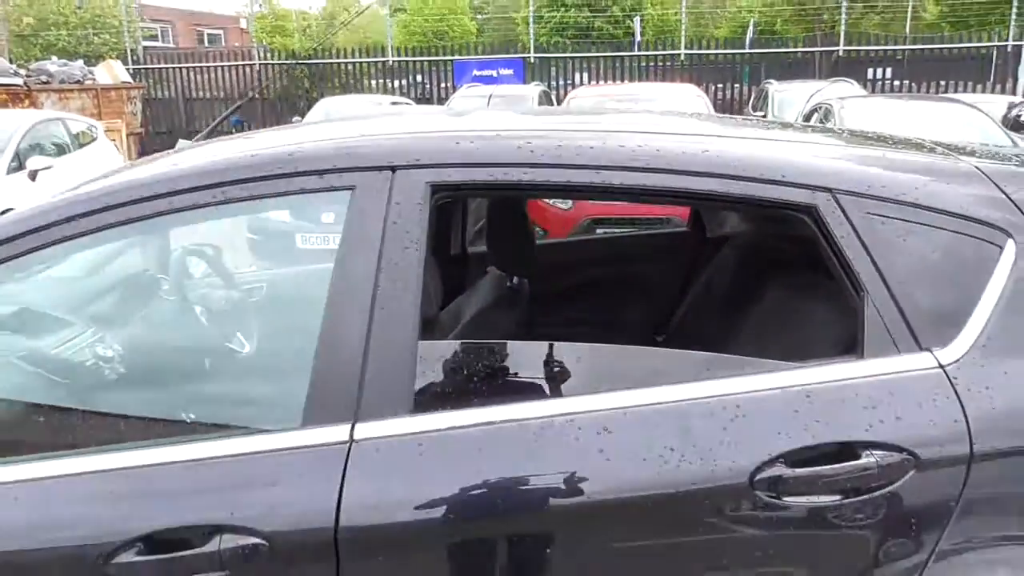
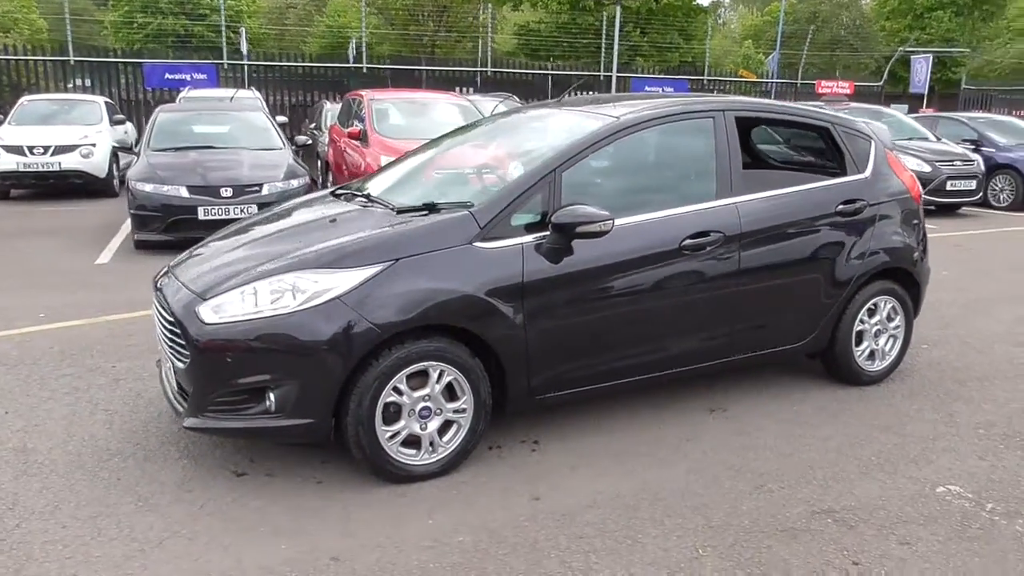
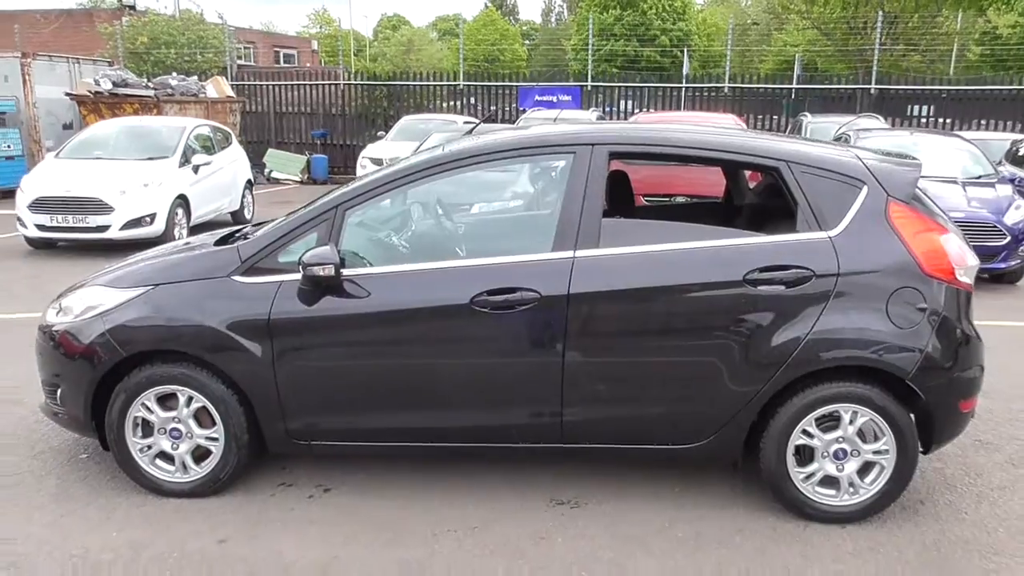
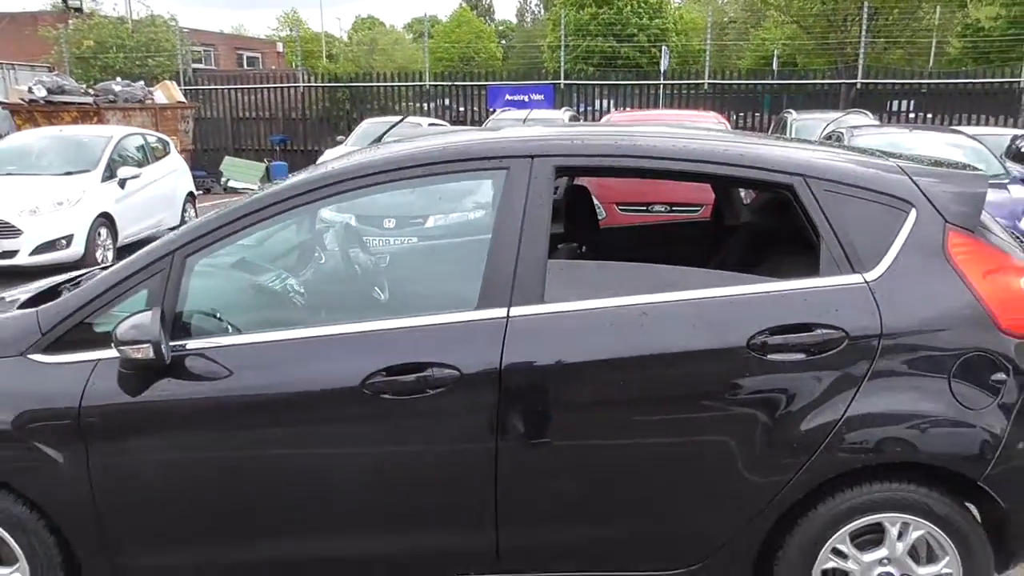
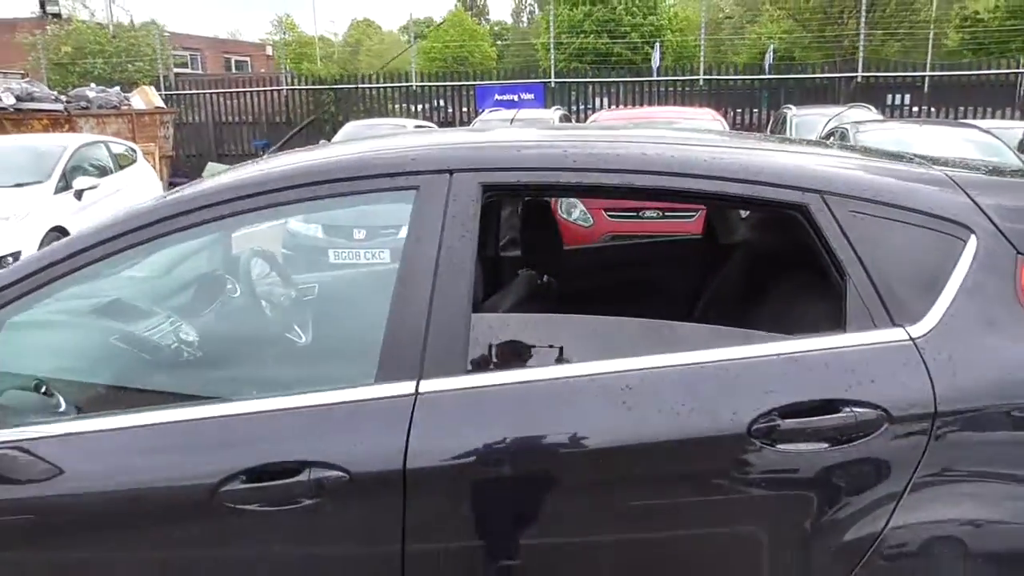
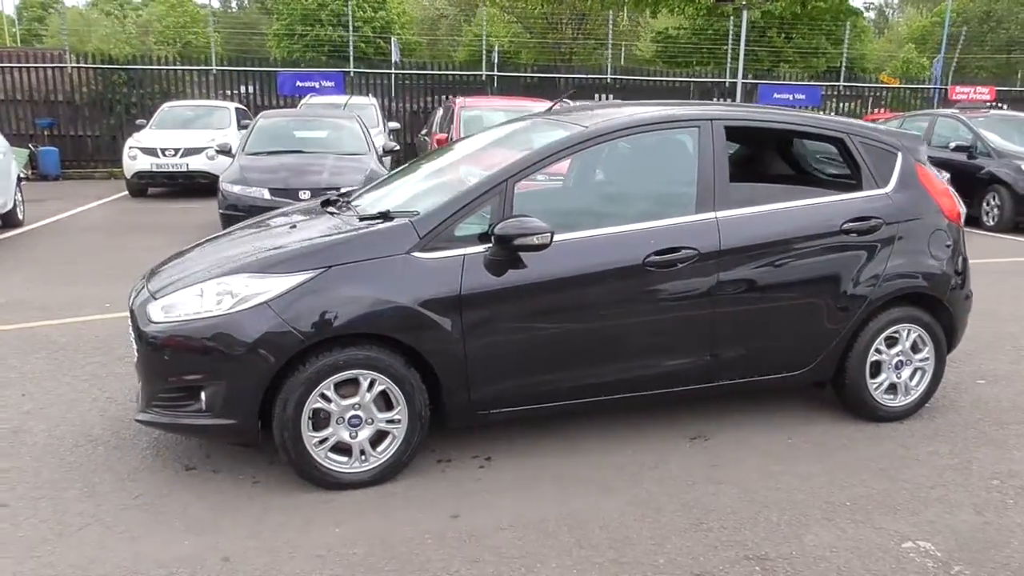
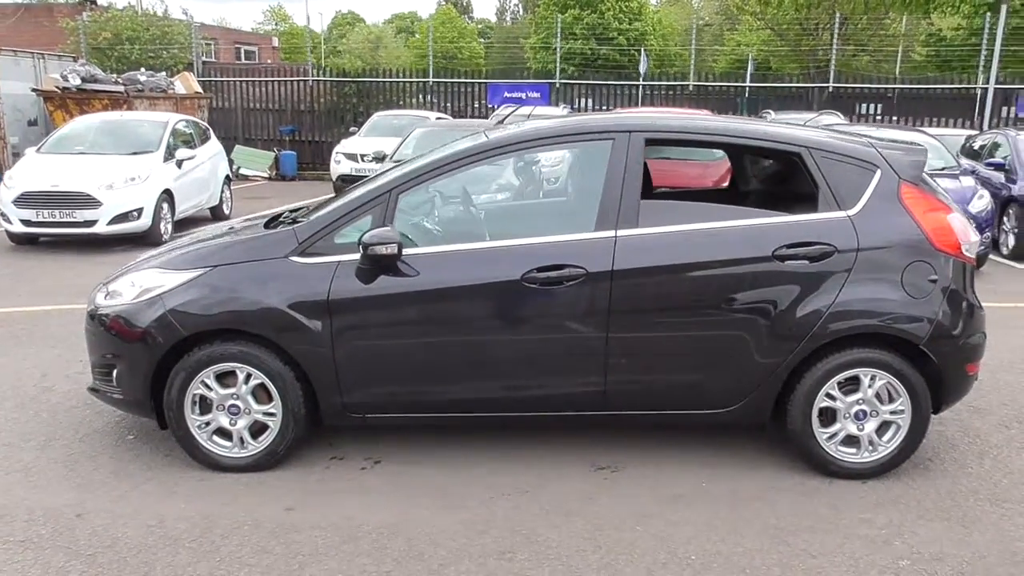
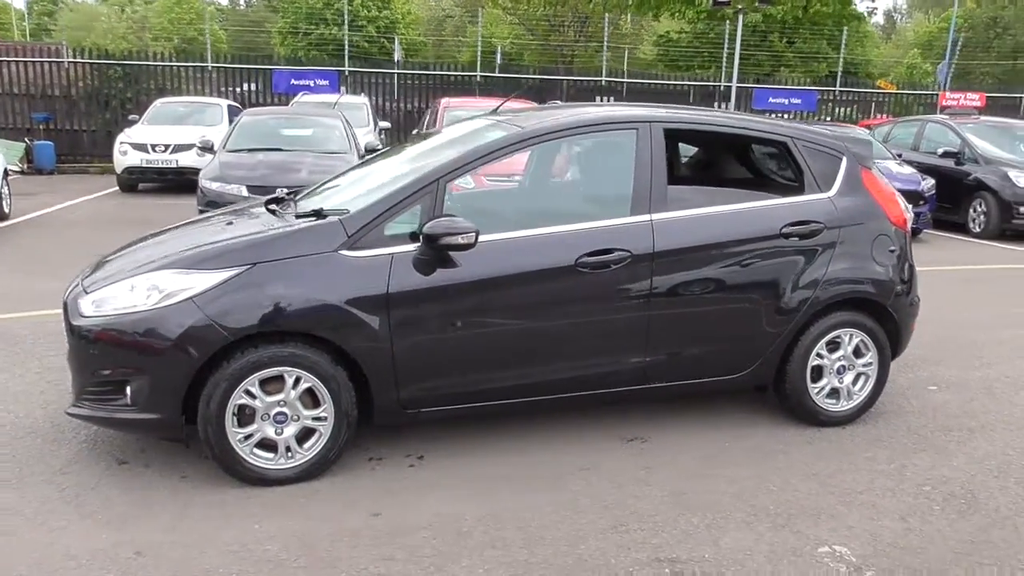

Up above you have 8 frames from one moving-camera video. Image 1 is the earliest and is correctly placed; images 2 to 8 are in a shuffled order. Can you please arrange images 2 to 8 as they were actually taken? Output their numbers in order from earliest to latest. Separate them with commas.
5, 4, 3, 7, 8, 6, 2
